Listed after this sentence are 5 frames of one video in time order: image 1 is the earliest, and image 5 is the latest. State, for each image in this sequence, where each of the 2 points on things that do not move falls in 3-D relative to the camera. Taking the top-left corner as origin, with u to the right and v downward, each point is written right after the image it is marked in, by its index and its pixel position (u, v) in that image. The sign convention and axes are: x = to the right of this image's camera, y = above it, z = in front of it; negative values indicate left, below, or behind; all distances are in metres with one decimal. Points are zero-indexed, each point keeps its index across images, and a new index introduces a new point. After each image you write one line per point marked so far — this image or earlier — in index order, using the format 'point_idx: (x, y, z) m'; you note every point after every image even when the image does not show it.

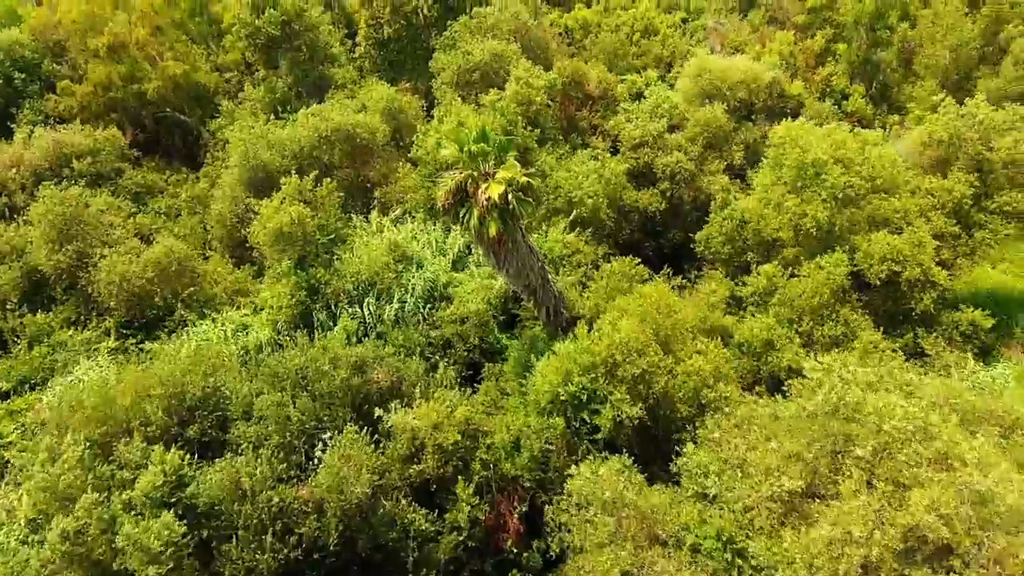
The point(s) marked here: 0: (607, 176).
0: (+2.5, +3.0, +20.0) m
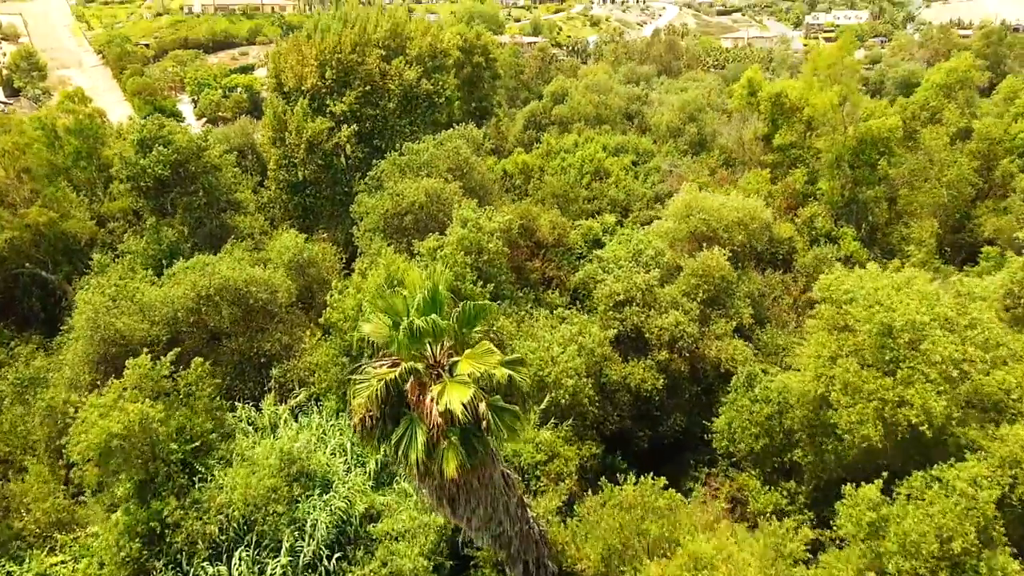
0: (+1.4, -1.1, +14.8) m
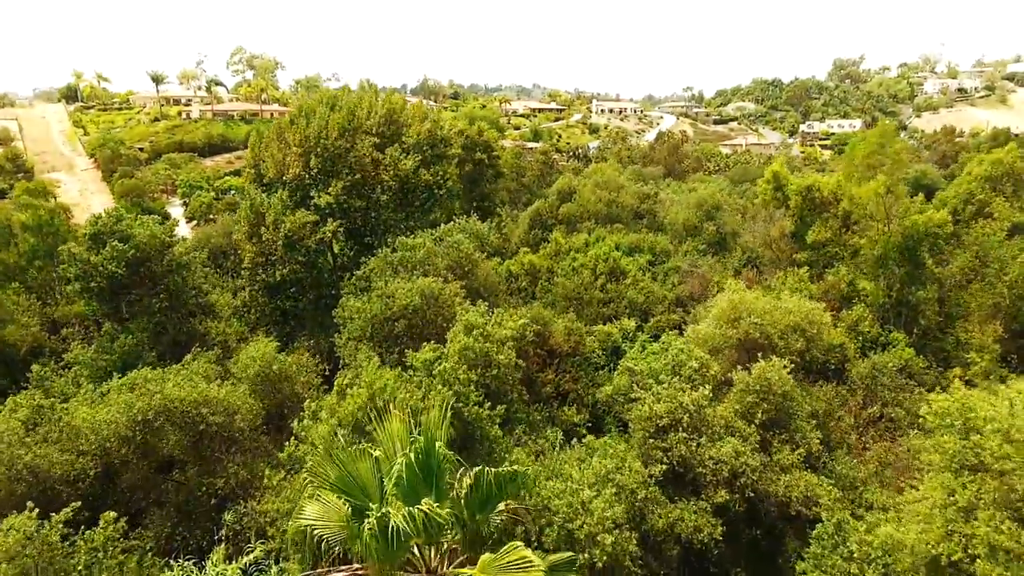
0: (+1.7, -2.9, +11.5) m
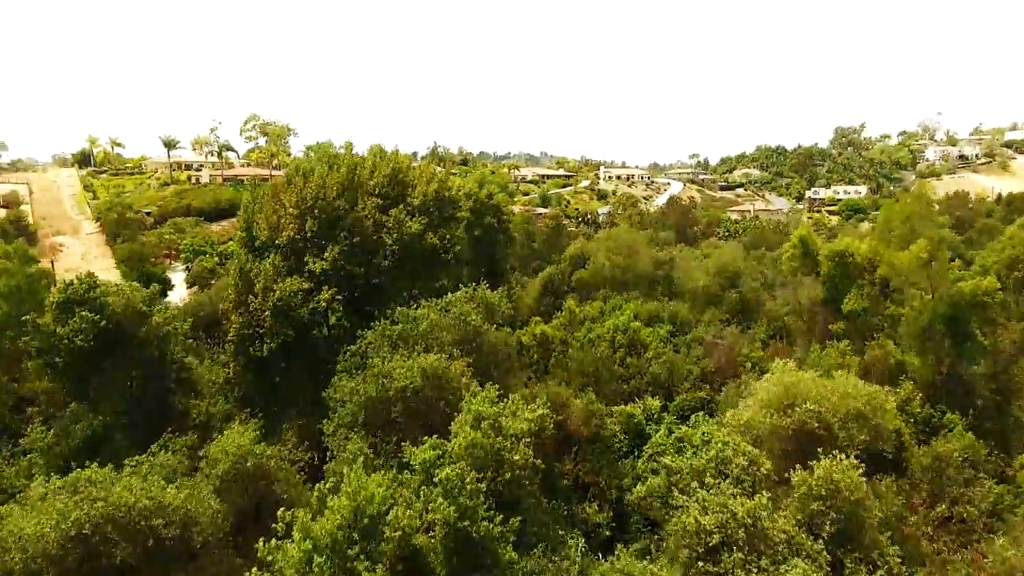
0: (+1.9, -4.0, +9.1) m
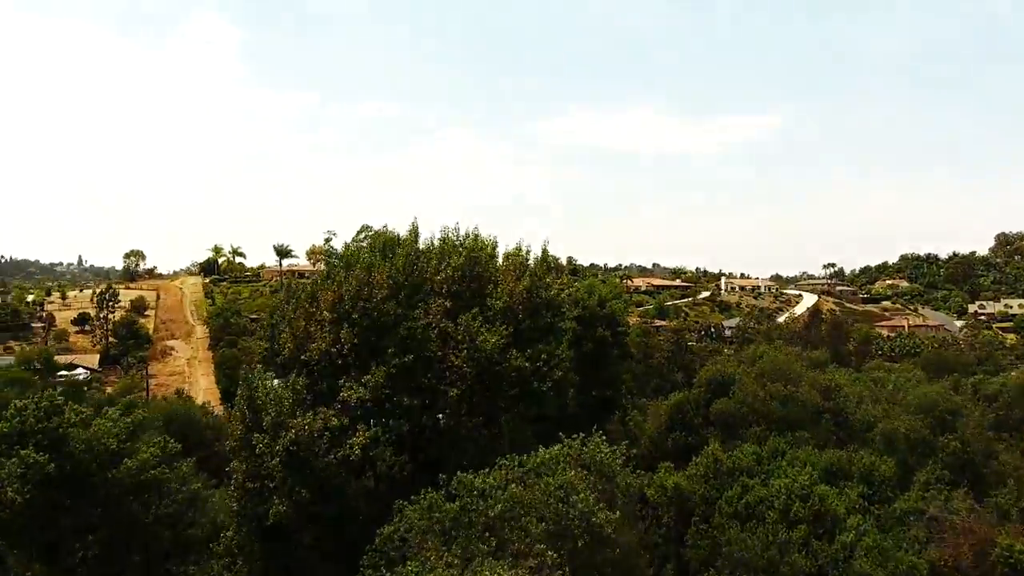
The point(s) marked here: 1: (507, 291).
0: (+2.3, -4.9, +0.7) m
1: (-0.1, -0.2, +19.5) m
